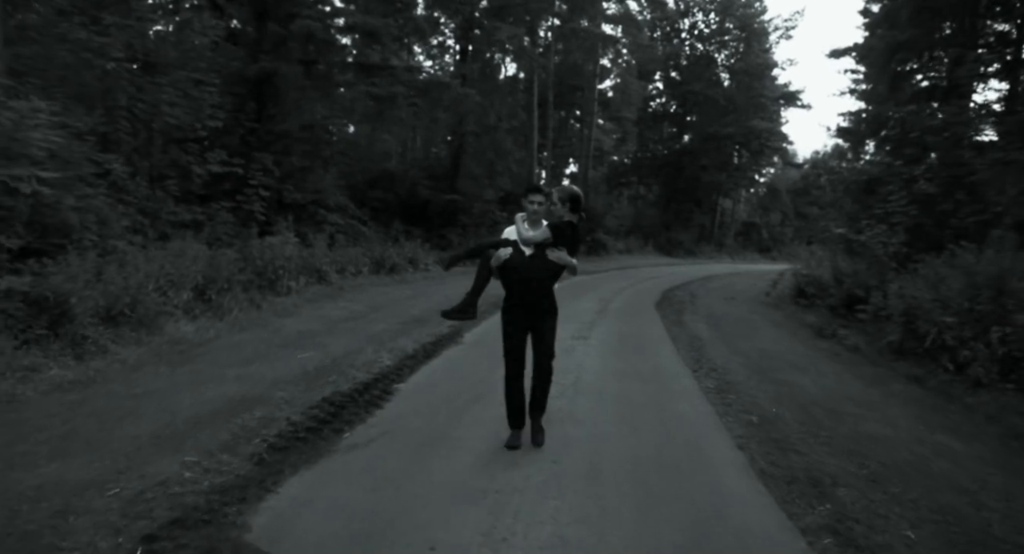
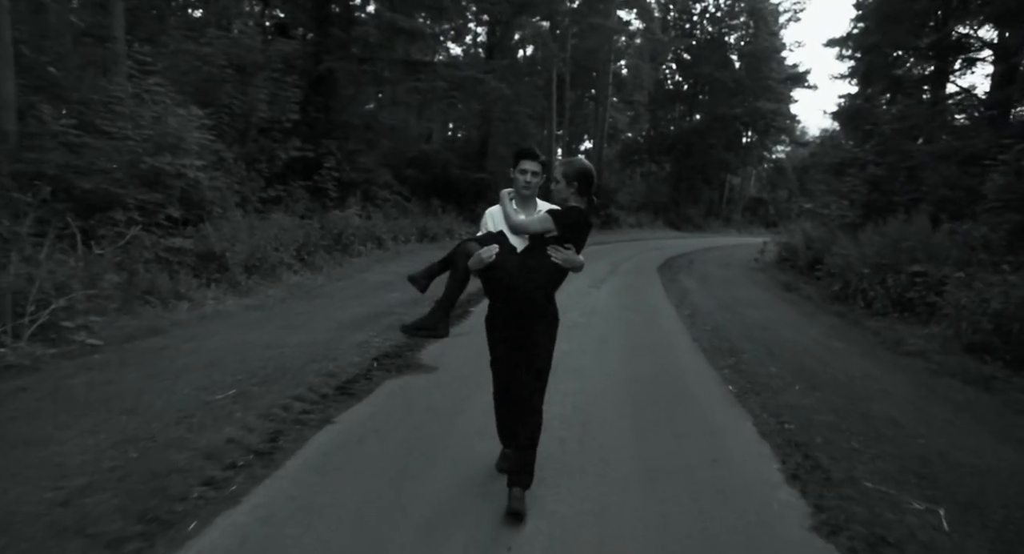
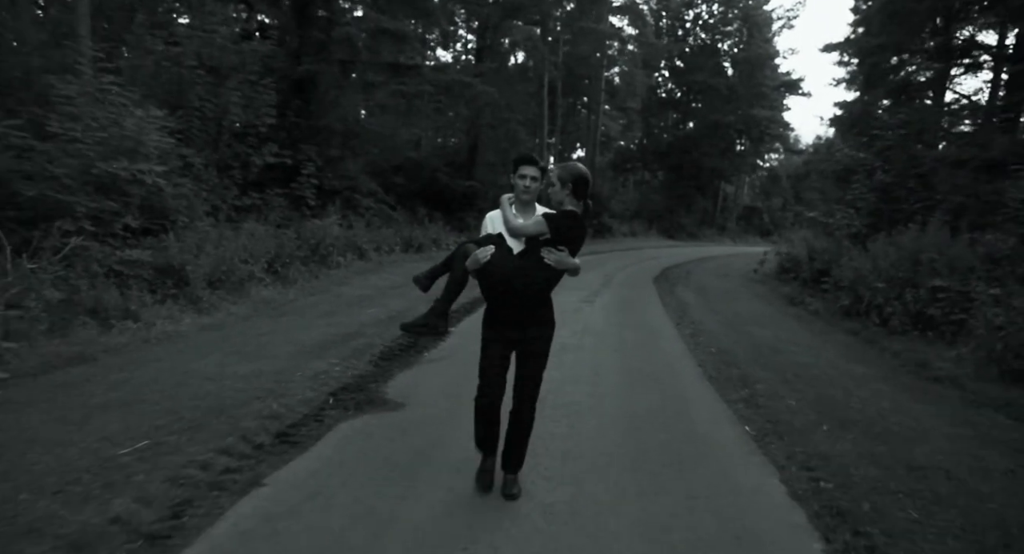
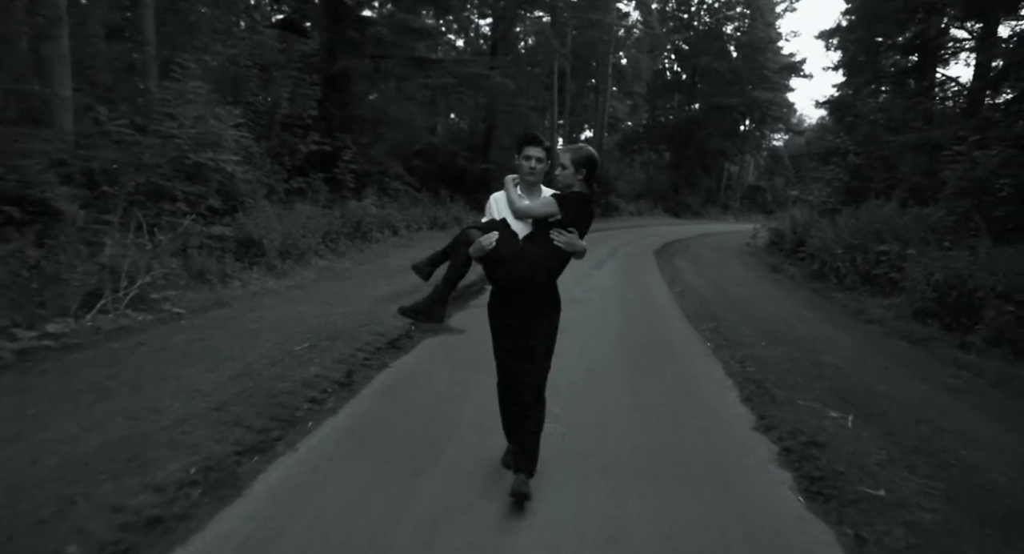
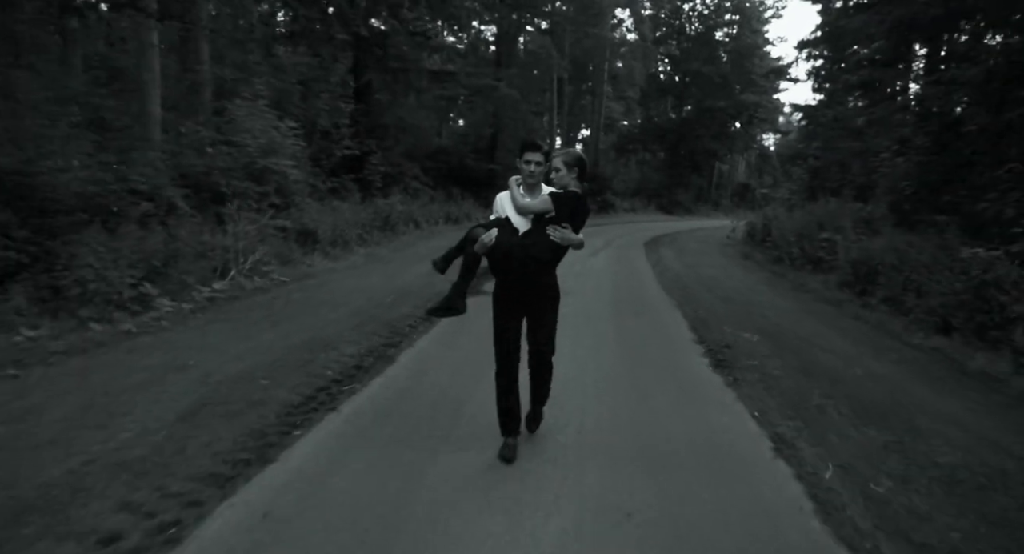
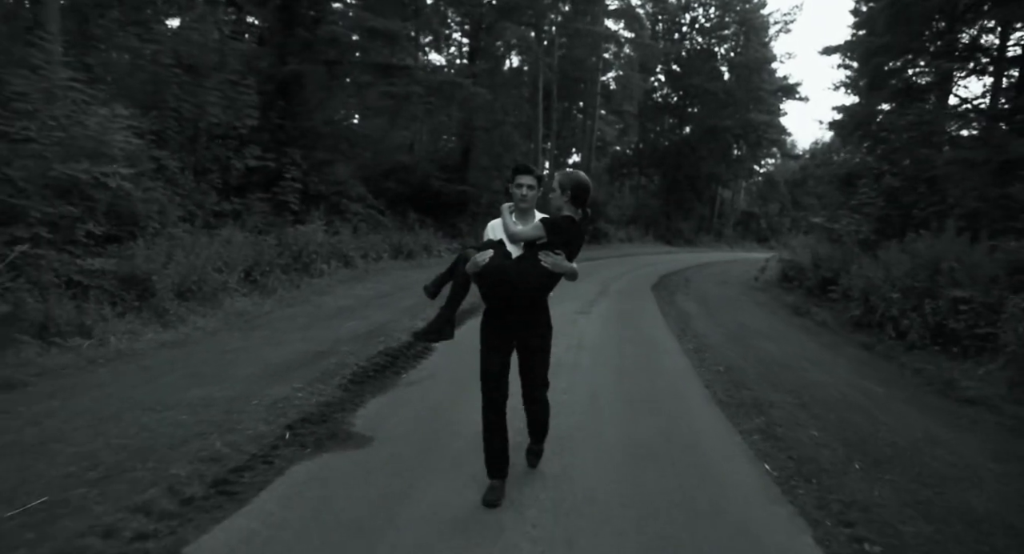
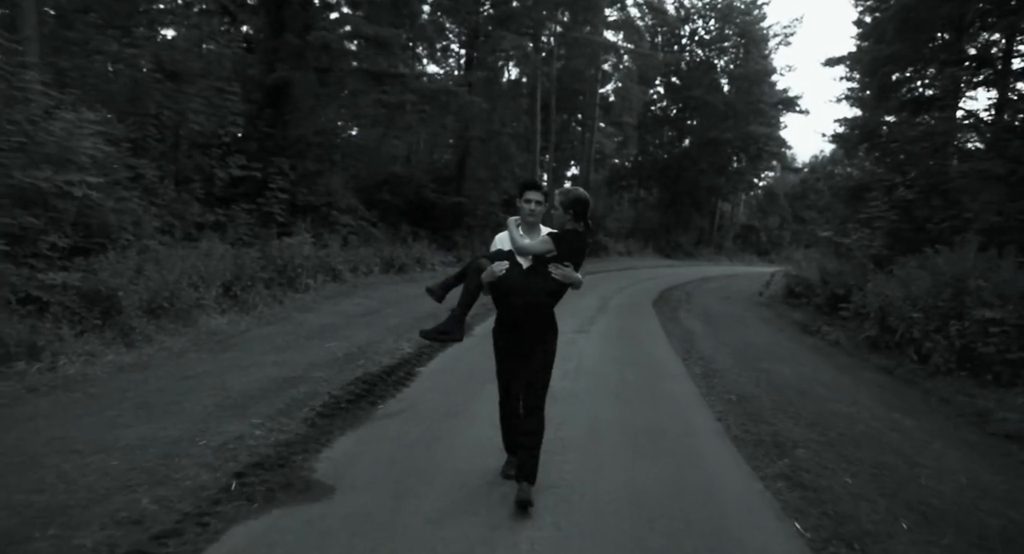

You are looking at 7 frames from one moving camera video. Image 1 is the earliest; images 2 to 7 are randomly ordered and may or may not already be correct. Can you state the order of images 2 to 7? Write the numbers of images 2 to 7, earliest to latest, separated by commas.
7, 6, 3, 2, 4, 5
